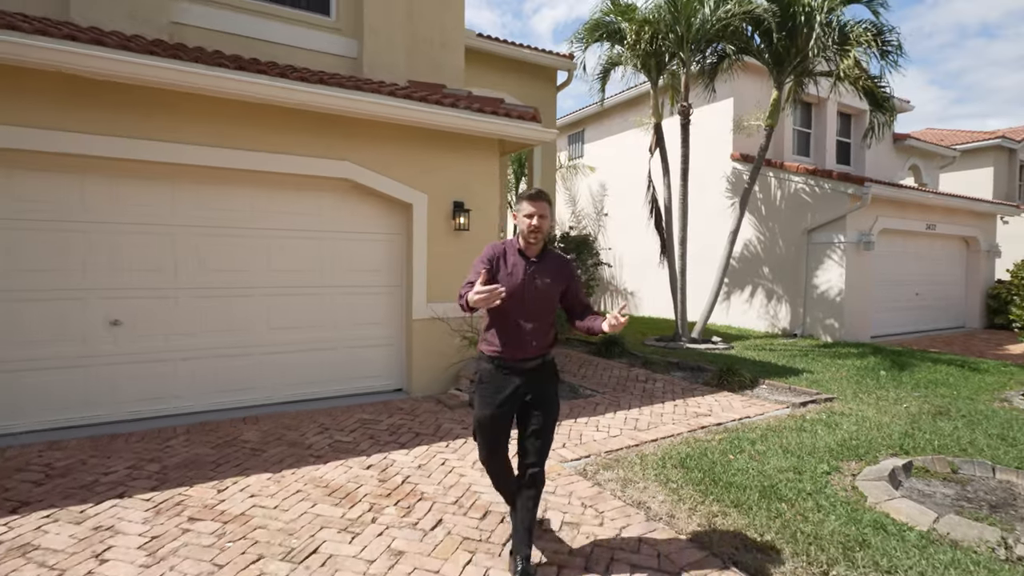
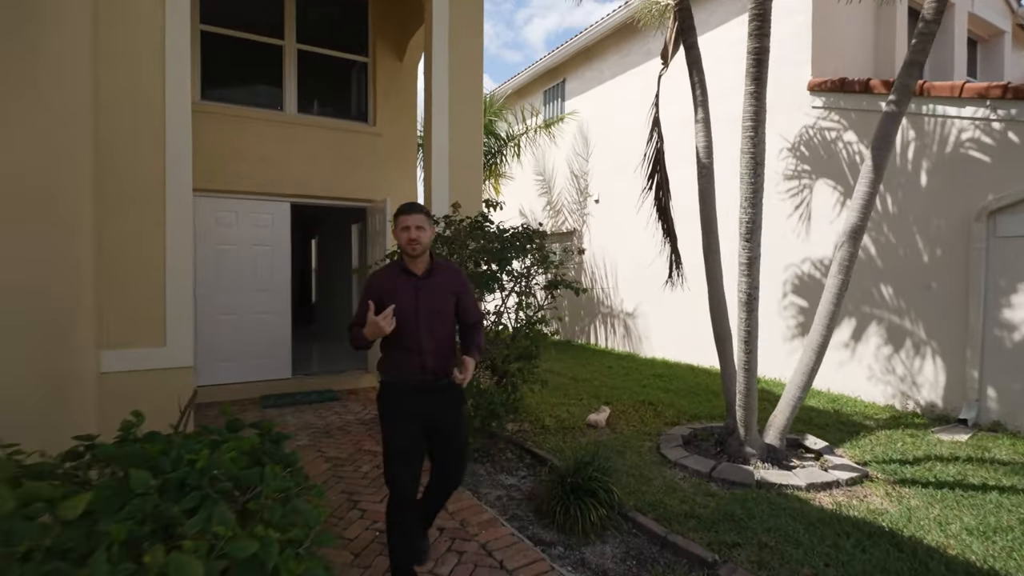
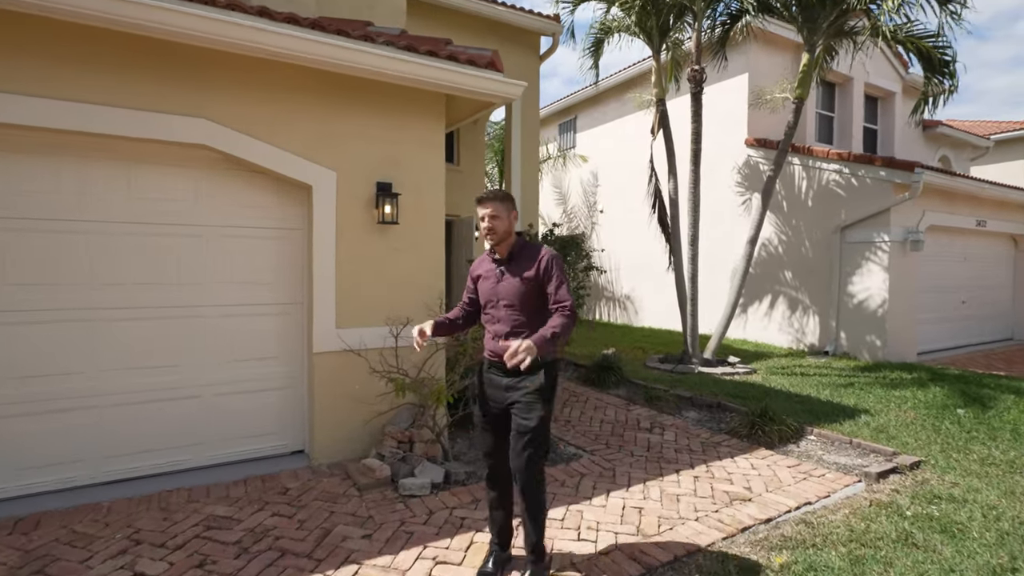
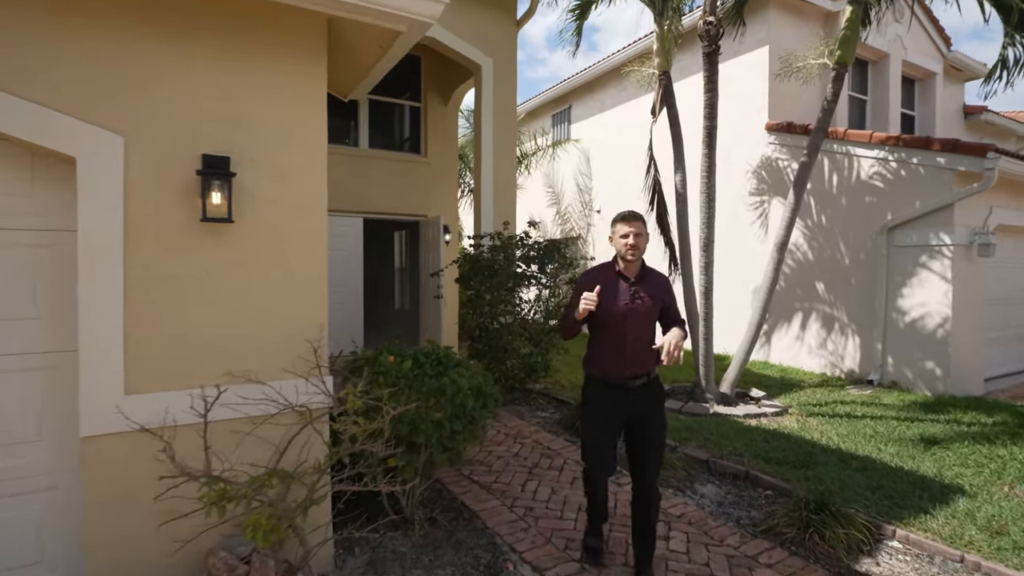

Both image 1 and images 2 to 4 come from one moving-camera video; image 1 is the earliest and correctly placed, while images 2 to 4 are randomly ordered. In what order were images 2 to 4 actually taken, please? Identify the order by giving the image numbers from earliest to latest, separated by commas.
3, 4, 2
